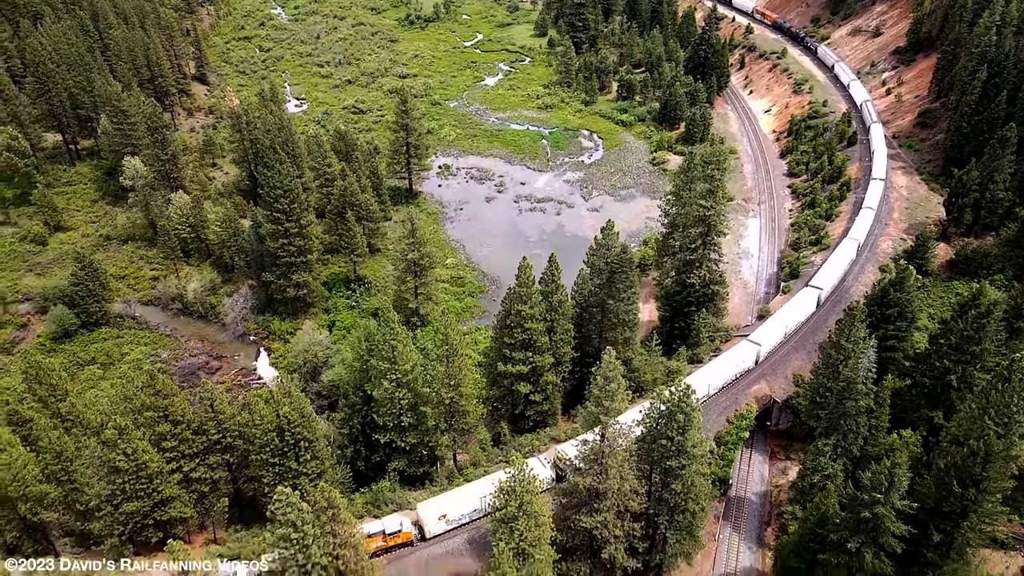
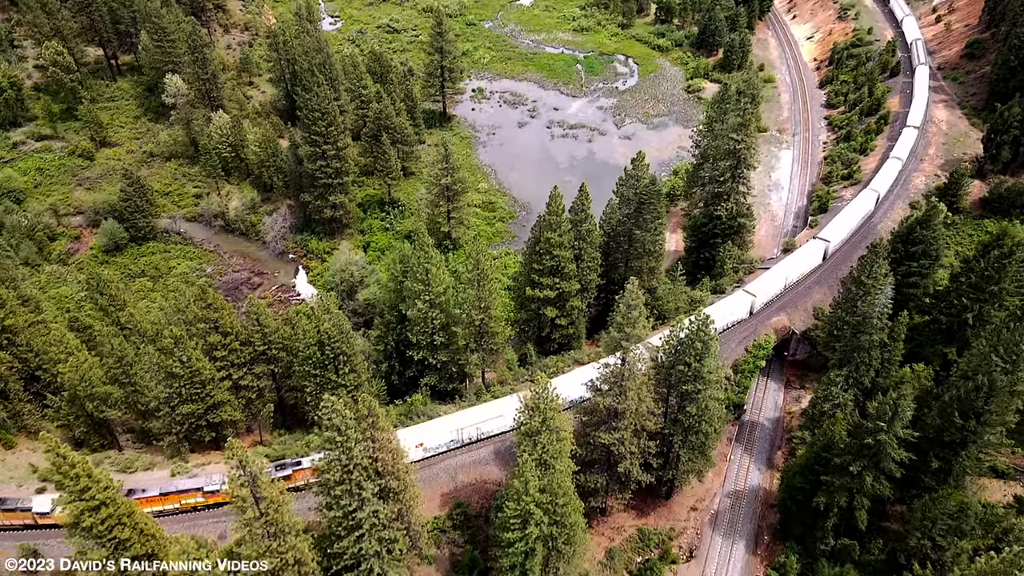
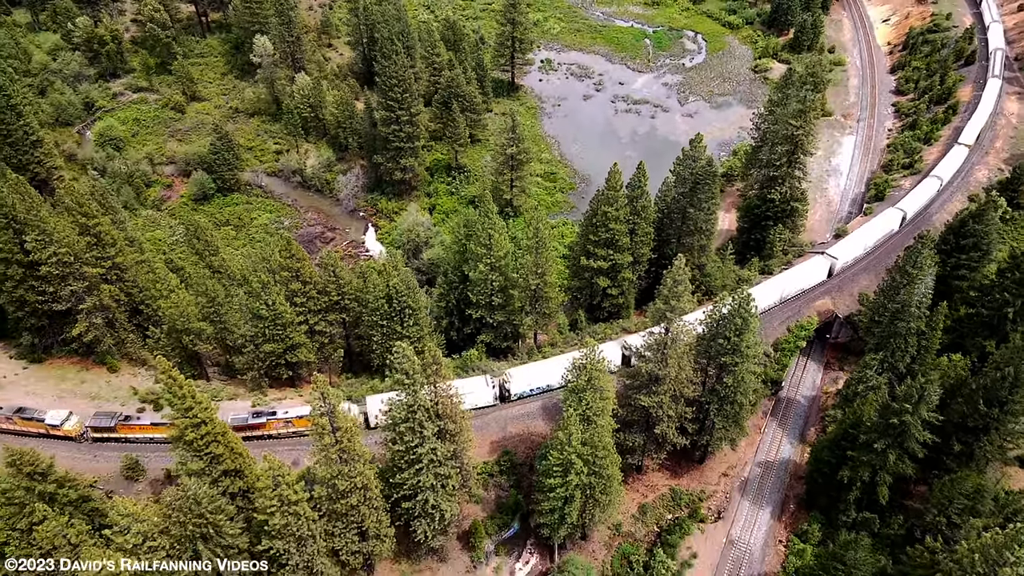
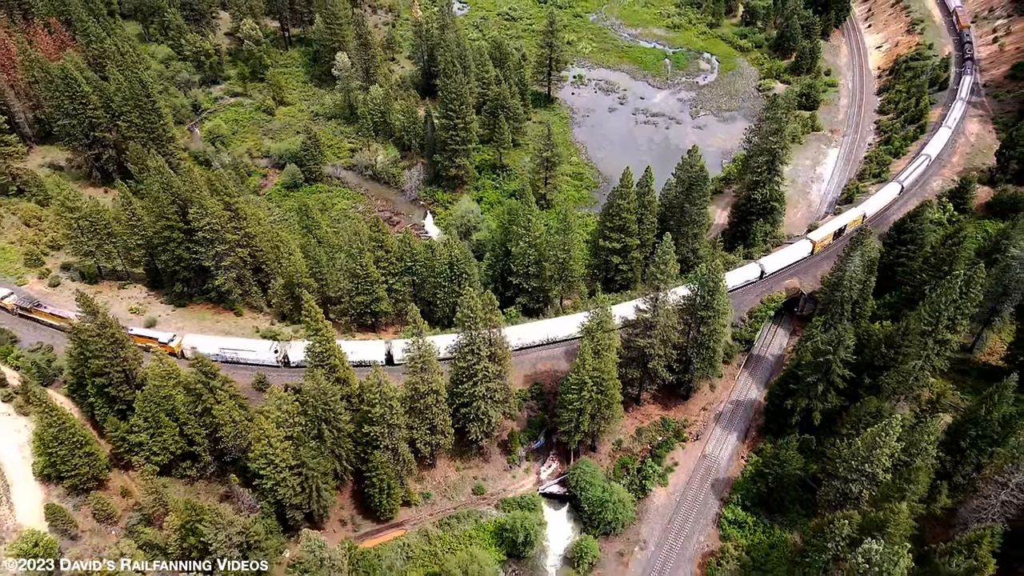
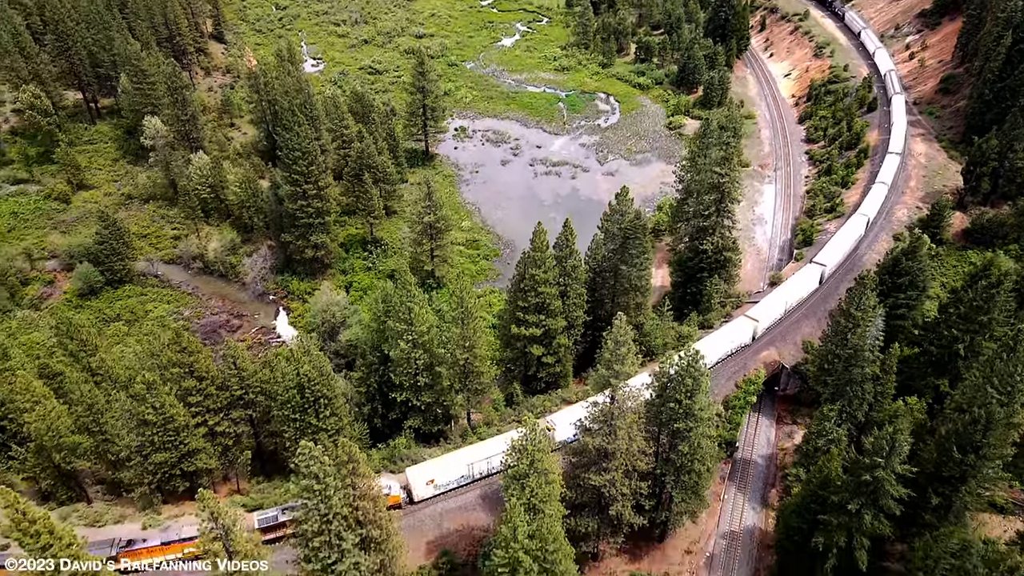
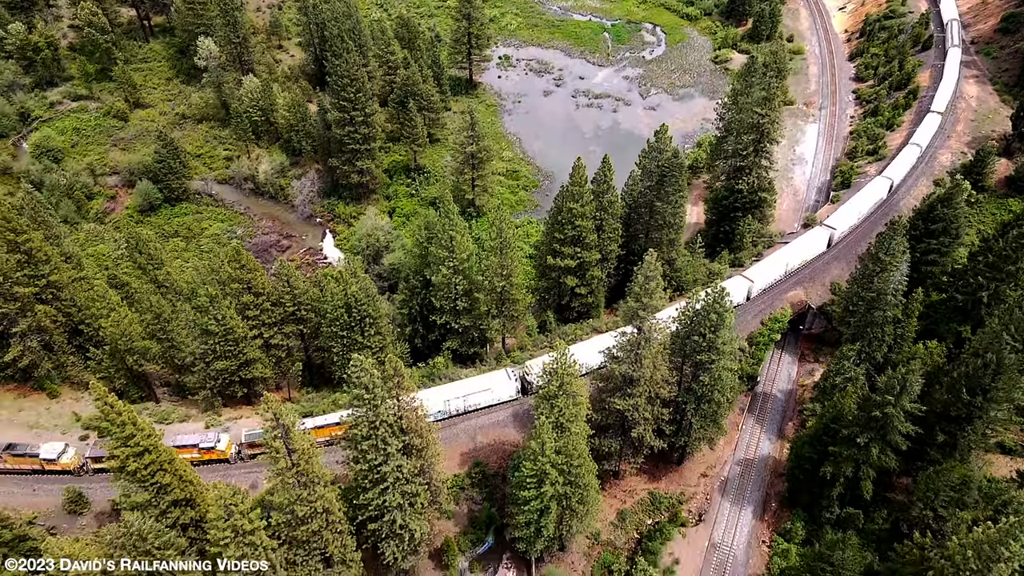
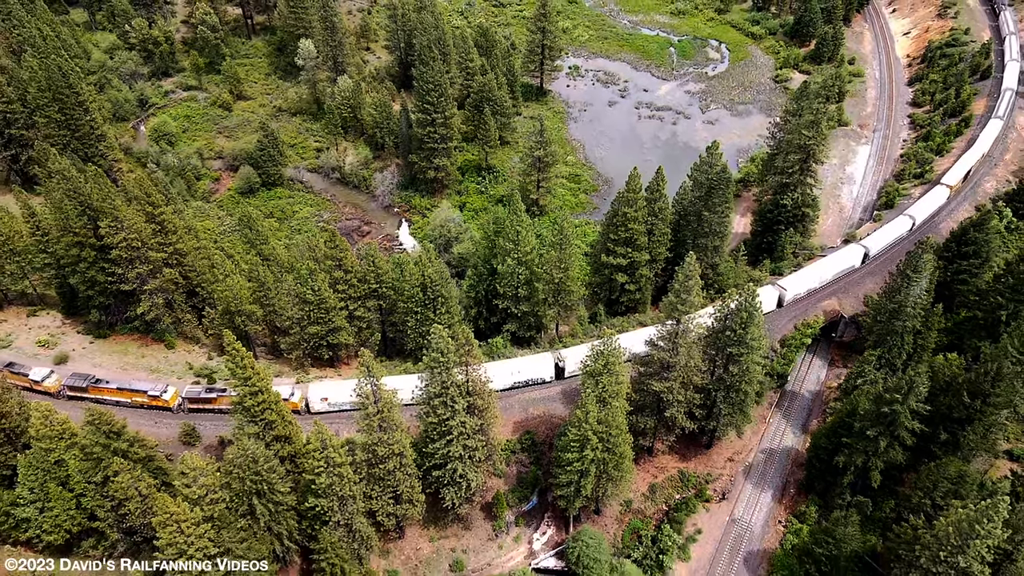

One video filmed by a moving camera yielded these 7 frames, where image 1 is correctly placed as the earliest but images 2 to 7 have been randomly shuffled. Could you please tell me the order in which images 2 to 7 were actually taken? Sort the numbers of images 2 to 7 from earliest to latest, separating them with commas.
5, 2, 6, 3, 7, 4
